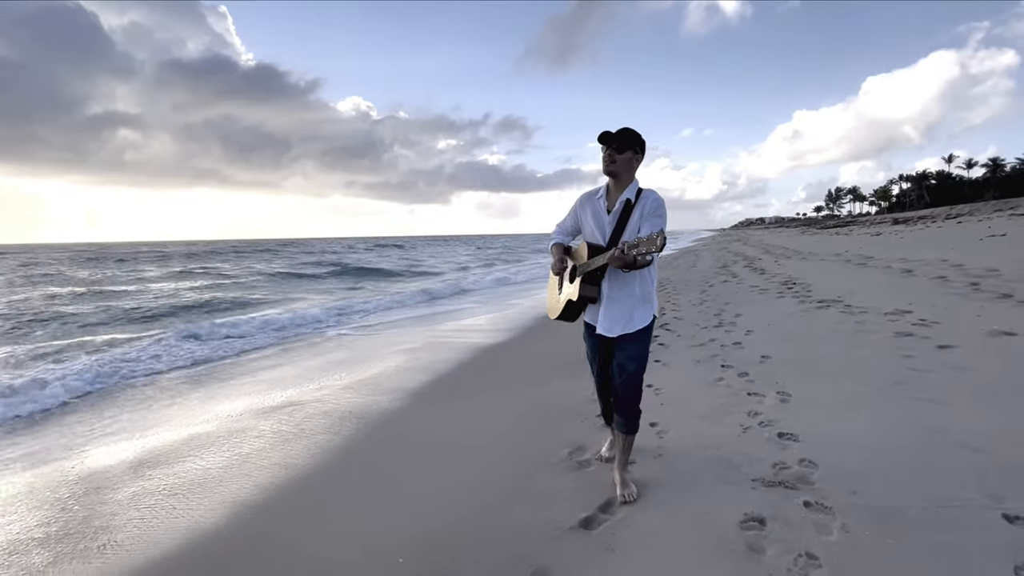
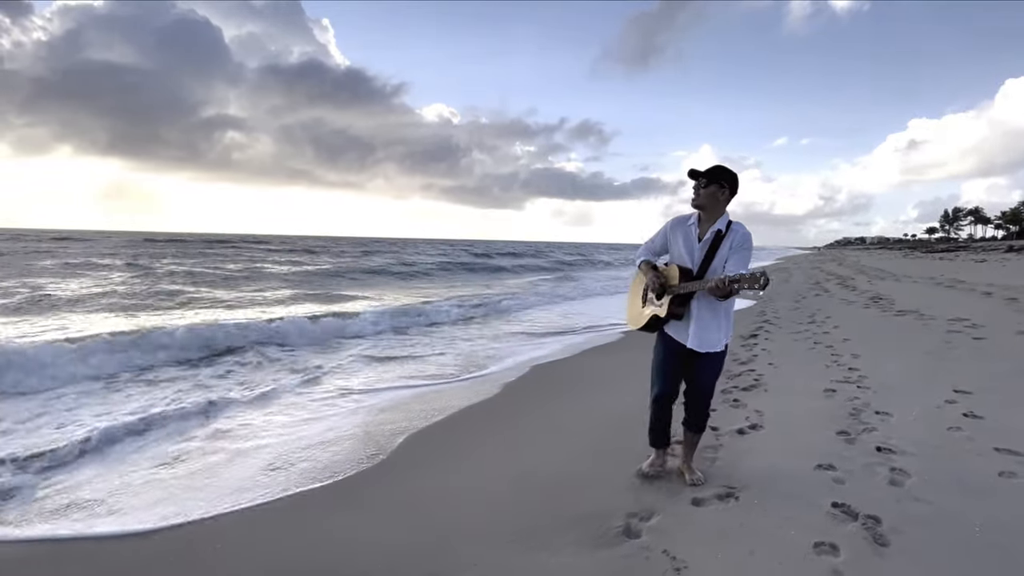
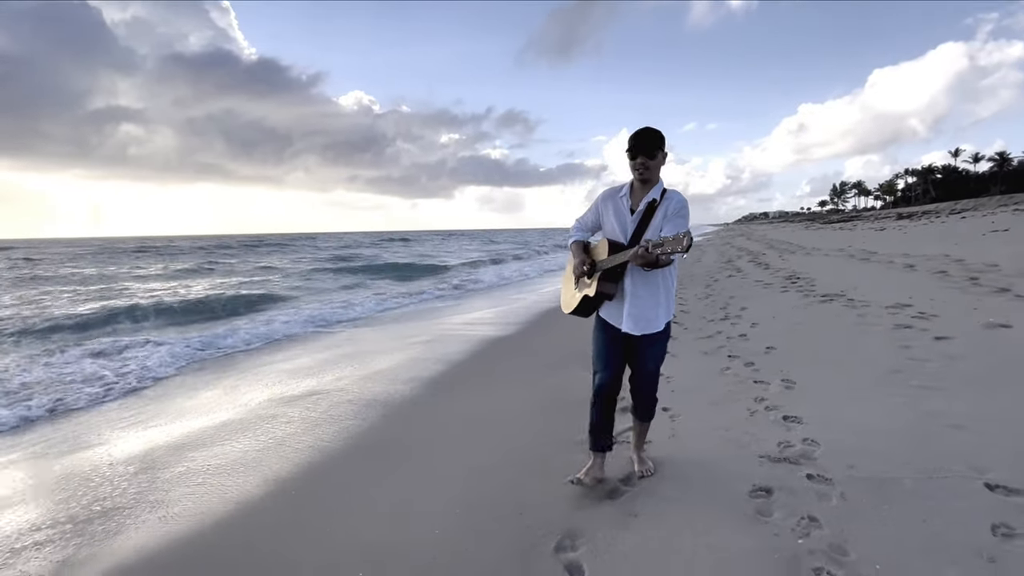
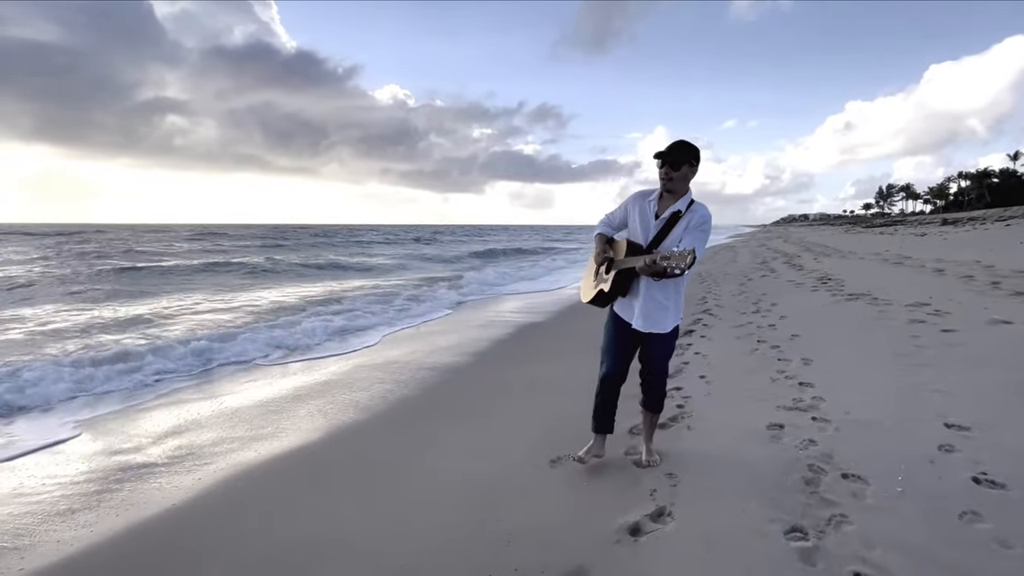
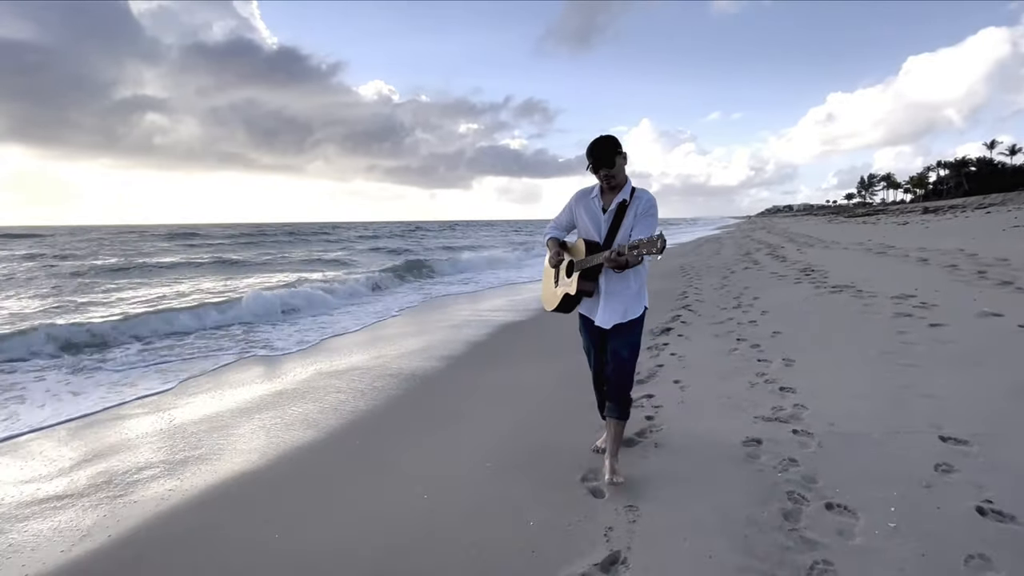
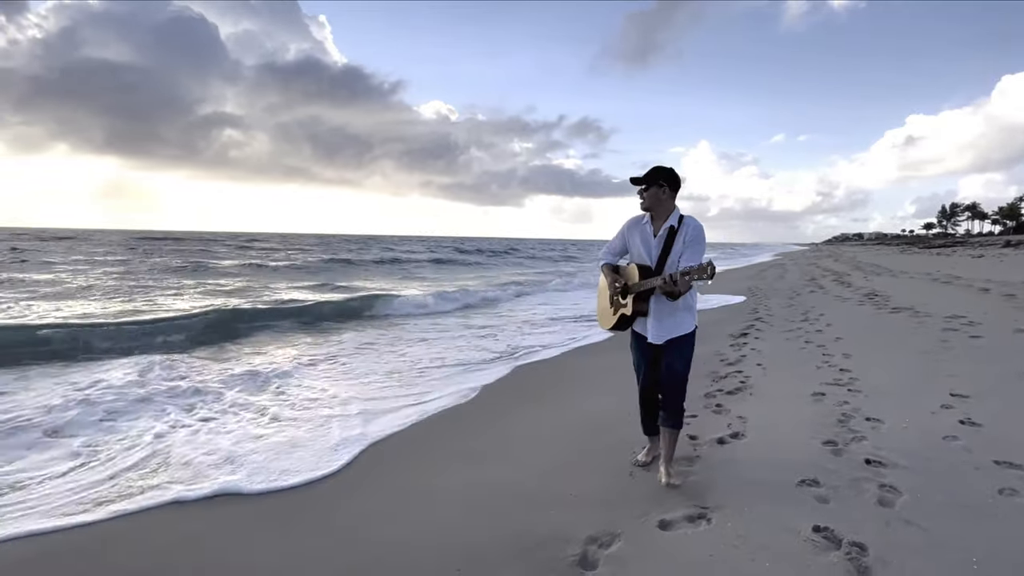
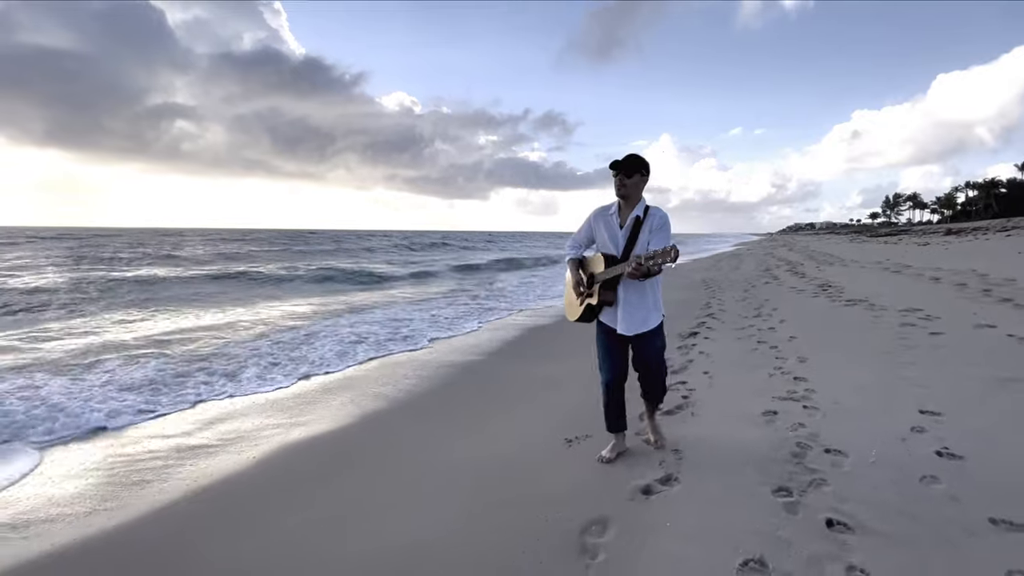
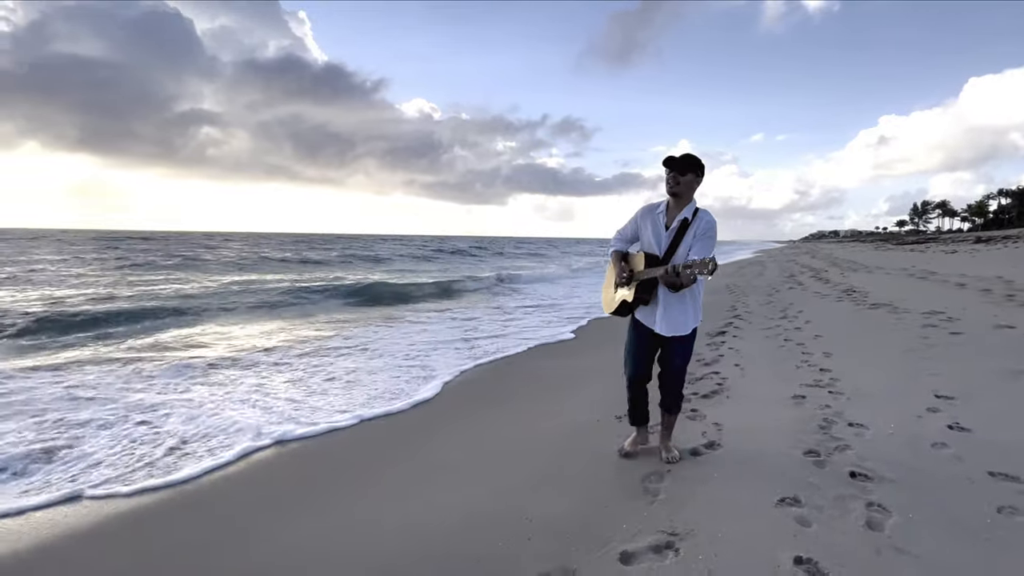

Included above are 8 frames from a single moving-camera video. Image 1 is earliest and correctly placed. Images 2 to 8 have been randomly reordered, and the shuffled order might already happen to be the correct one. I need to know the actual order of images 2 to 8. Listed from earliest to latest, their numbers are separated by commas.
3, 5, 4, 7, 8, 6, 2
